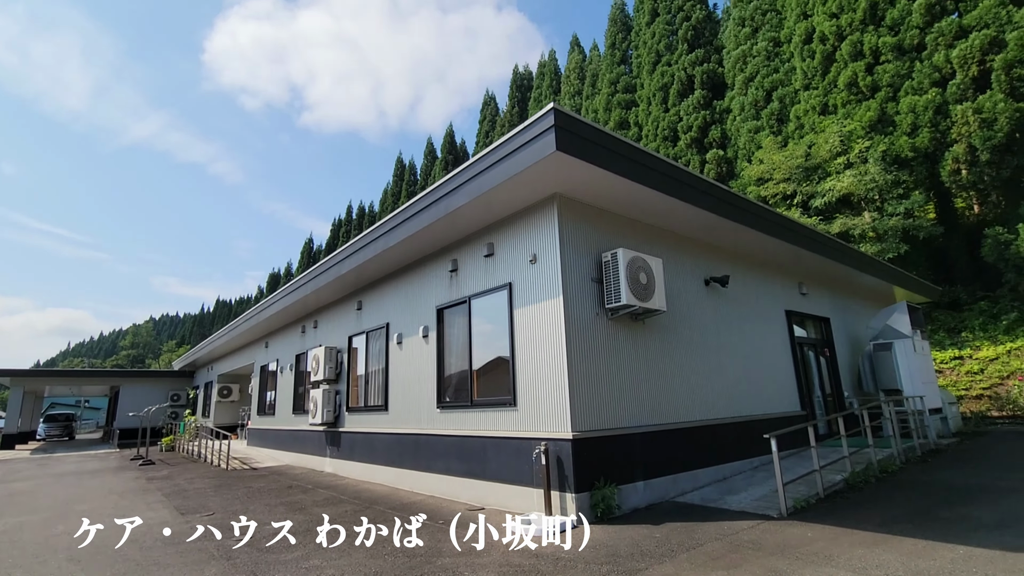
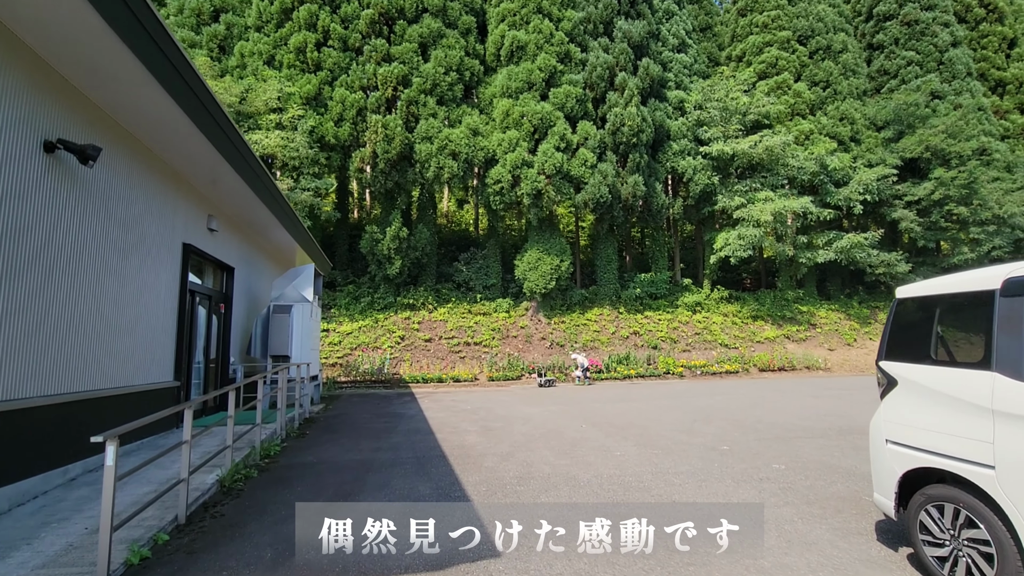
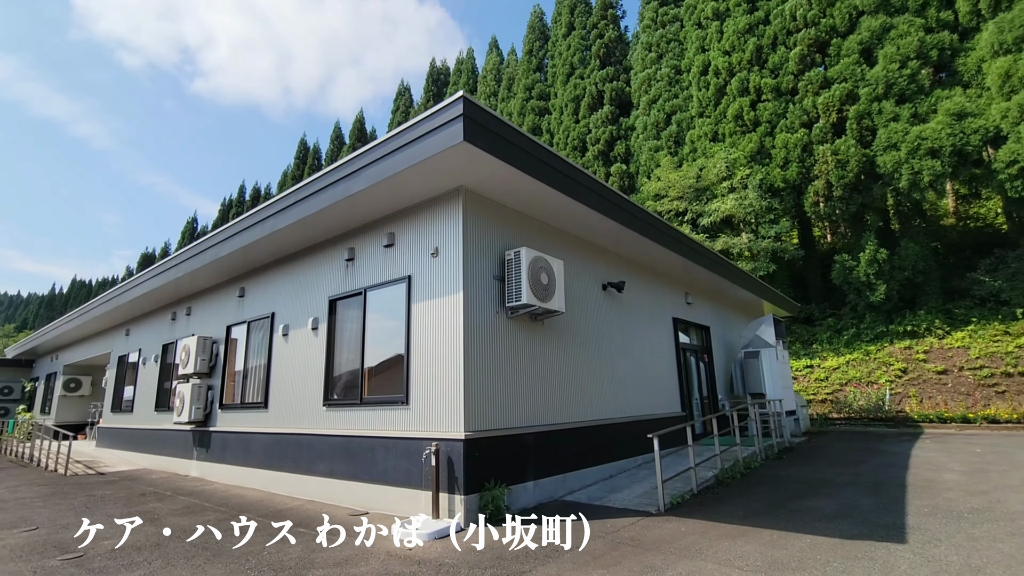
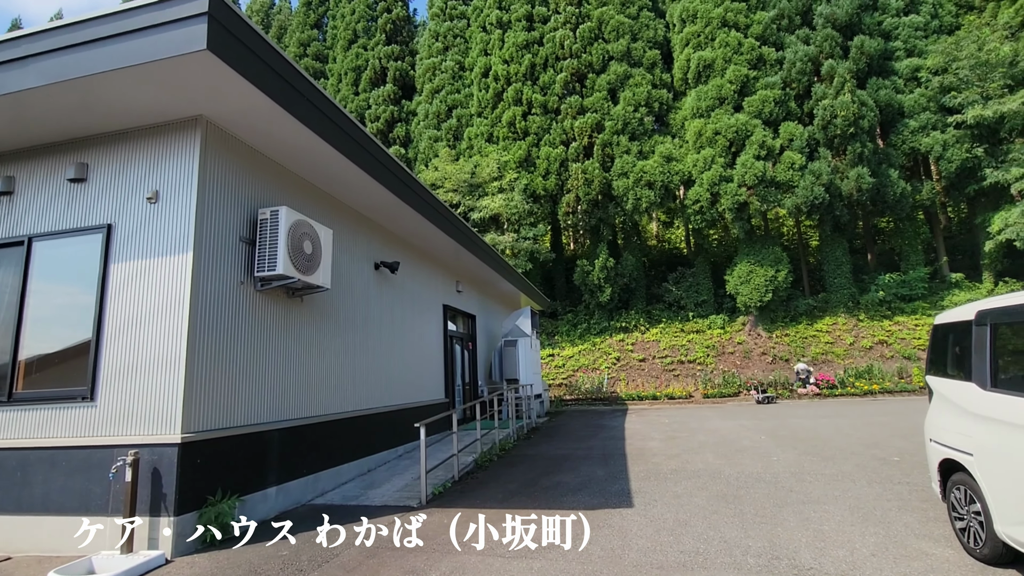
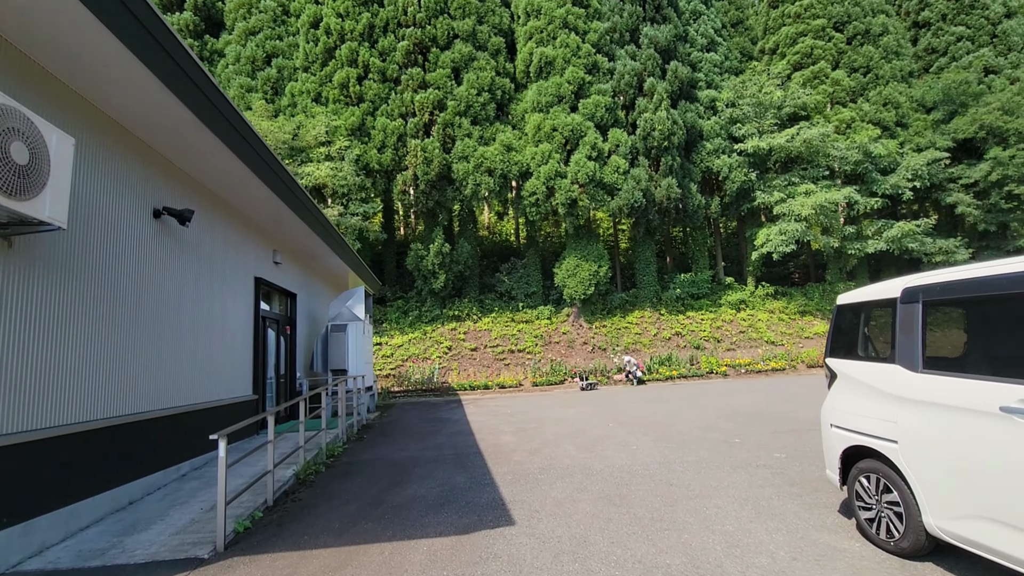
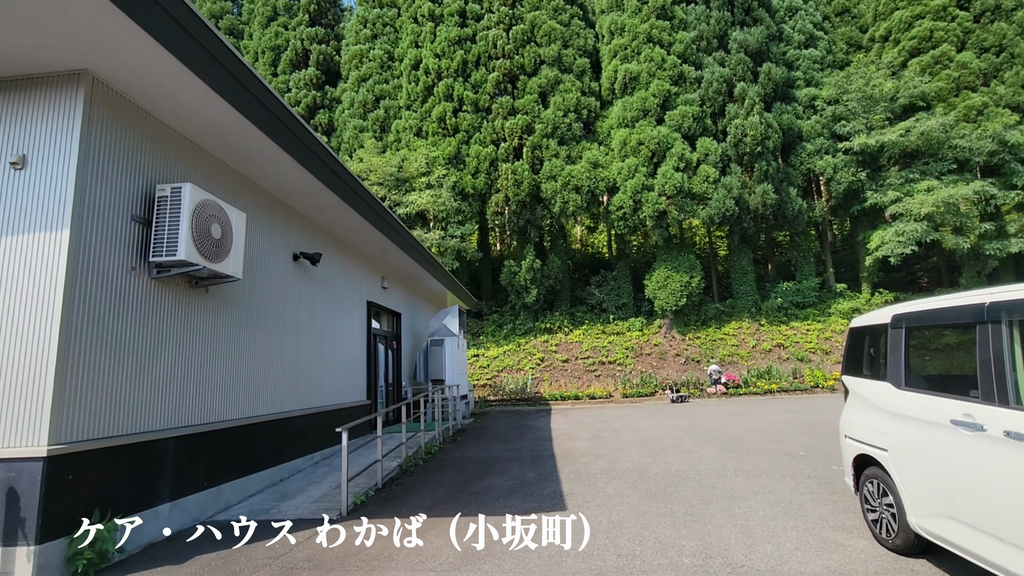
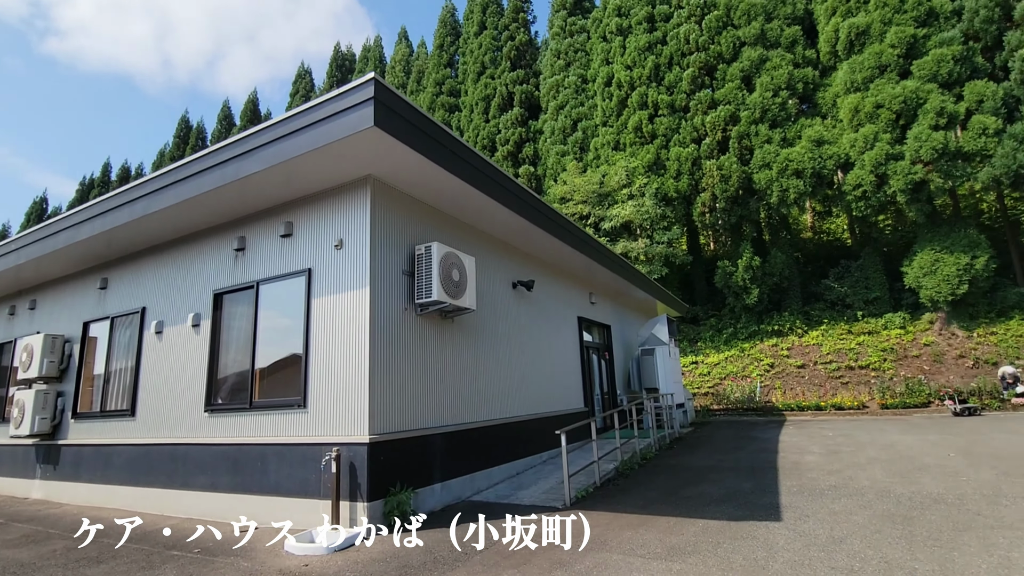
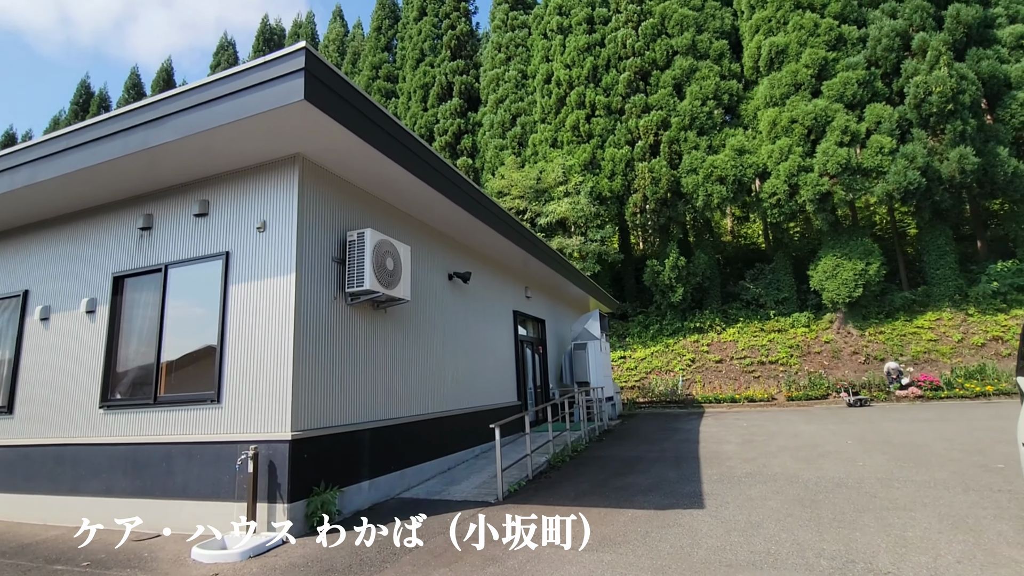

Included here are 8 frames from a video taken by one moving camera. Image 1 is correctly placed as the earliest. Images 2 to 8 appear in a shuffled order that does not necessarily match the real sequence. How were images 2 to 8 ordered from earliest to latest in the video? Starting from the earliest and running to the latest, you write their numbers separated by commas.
3, 7, 8, 4, 6, 5, 2
